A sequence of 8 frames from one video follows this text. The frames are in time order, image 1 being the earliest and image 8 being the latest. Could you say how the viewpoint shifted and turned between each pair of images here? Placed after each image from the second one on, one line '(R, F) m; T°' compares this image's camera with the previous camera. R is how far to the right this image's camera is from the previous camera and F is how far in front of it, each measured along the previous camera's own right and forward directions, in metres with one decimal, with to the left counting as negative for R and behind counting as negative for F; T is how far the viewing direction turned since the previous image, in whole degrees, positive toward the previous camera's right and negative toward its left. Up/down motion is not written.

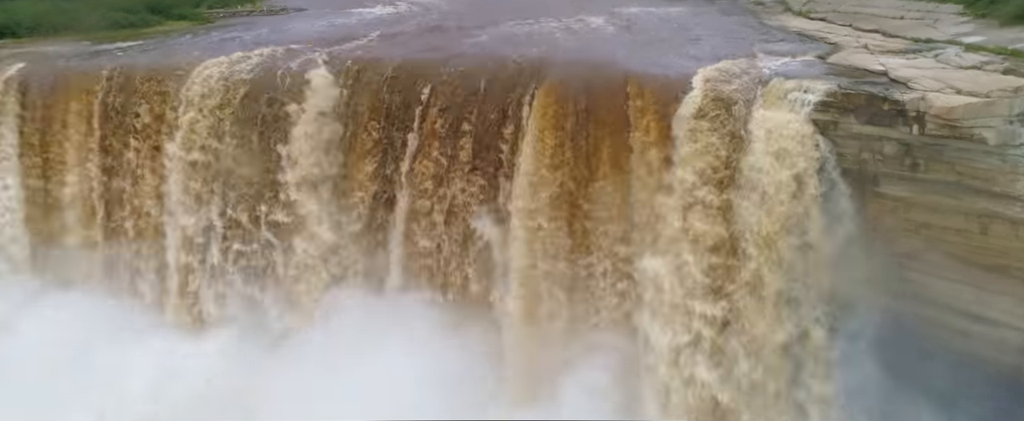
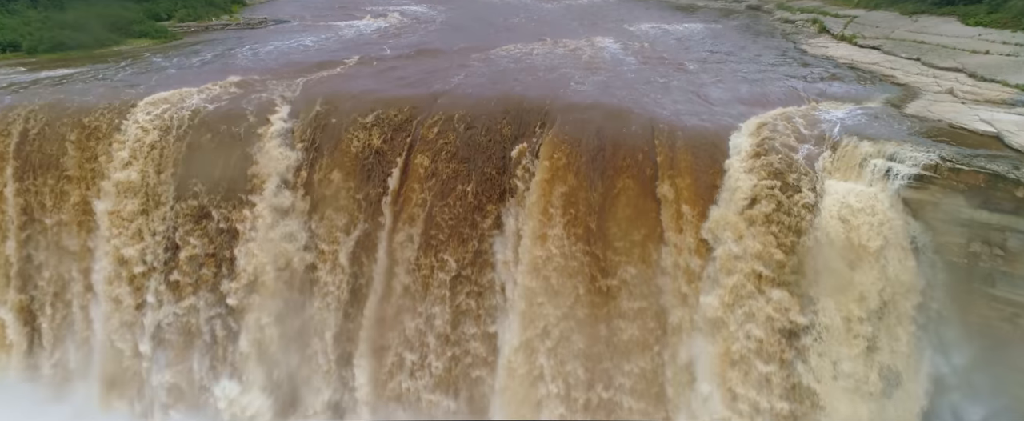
(0.0, +2.4) m; 0°
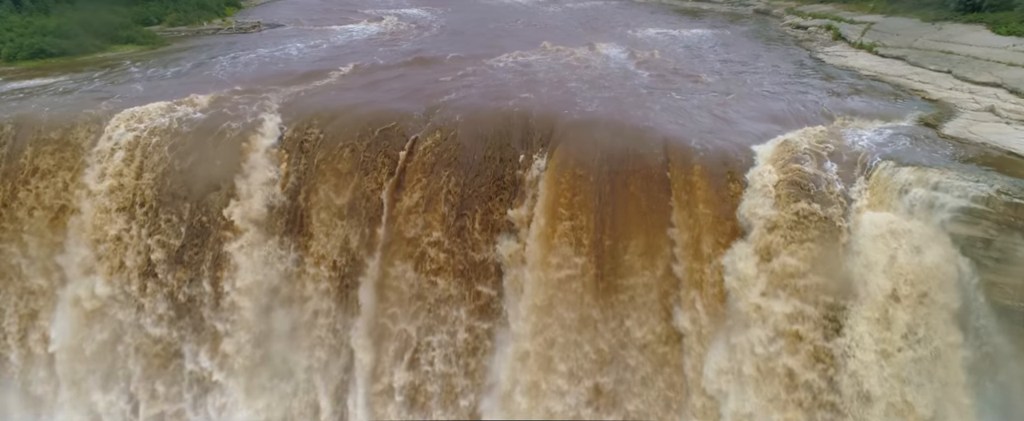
(0.0, +0.8) m; 0°
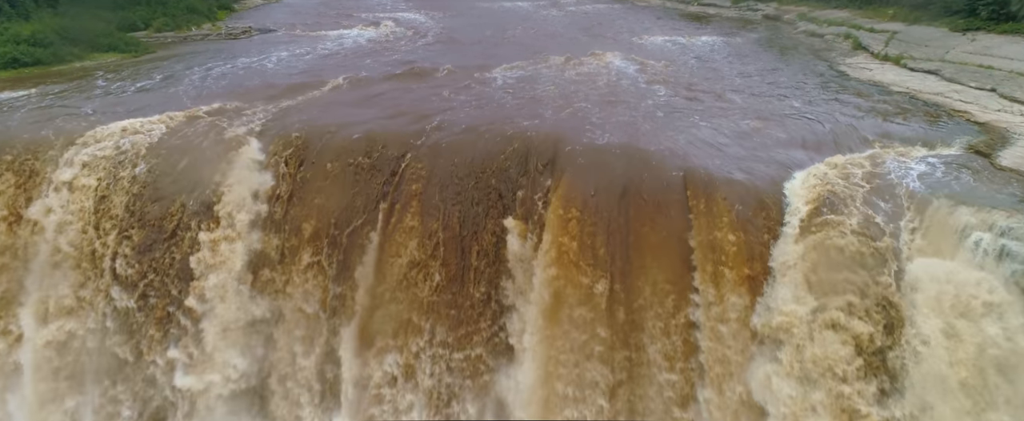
(0.0, +1.0) m; 0°
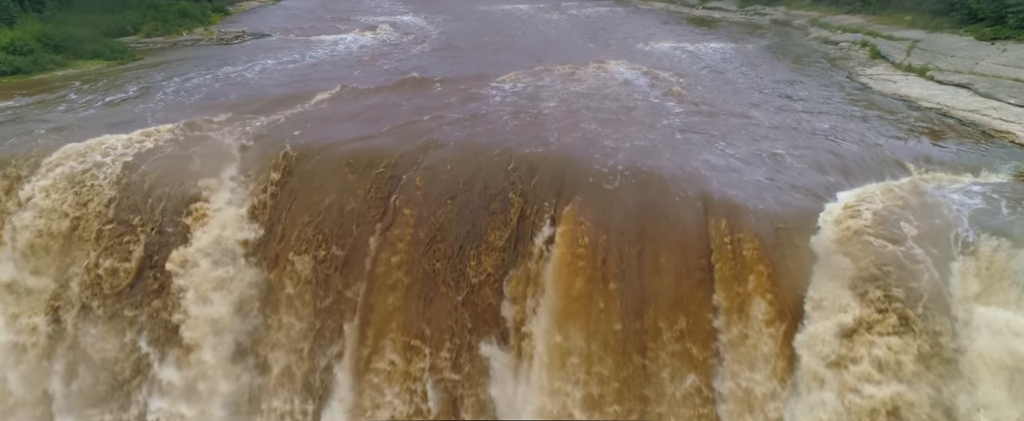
(0.0, +0.8) m; 0°
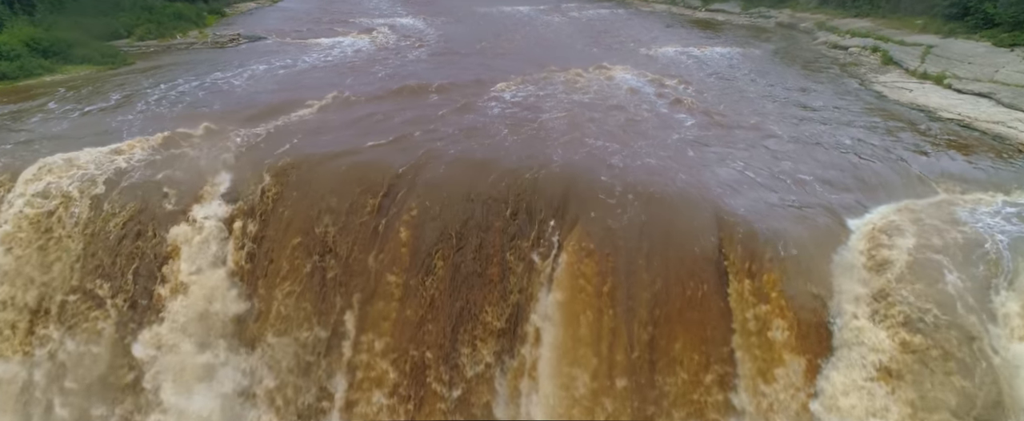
(0.0, +0.5) m; 0°
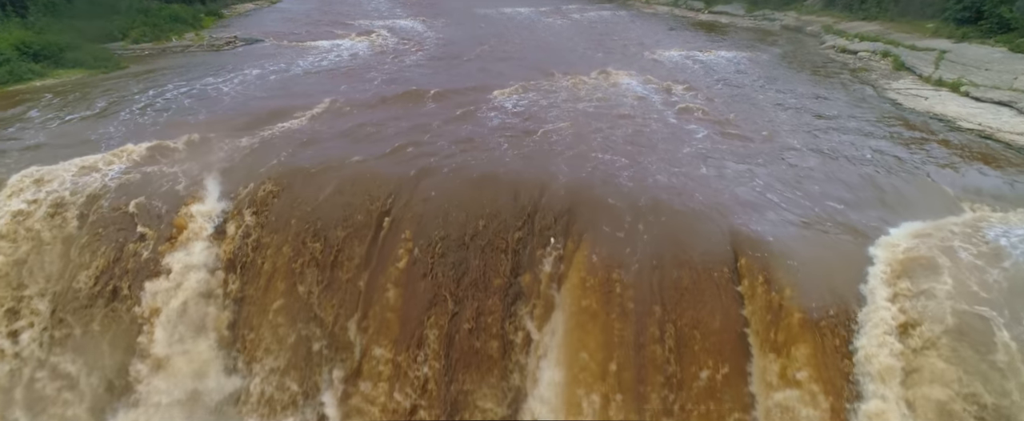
(0.0, +0.4) m; 0°
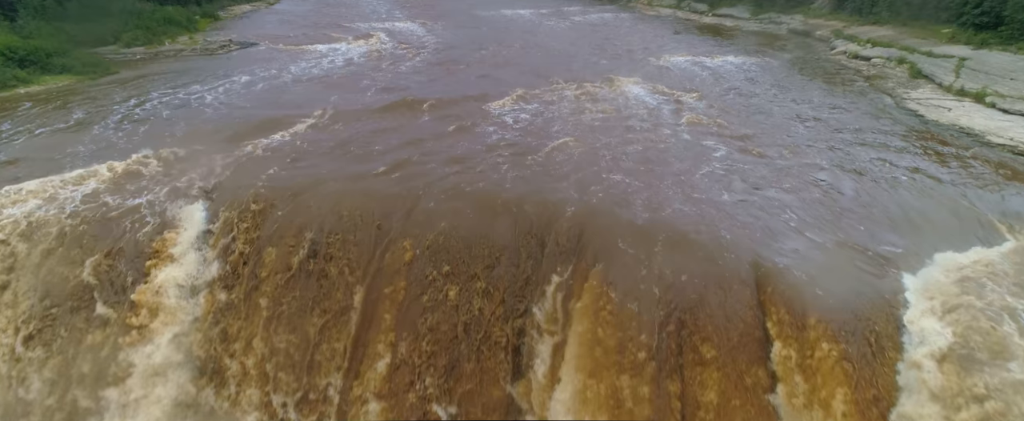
(-0.1, +0.6) m; 0°
